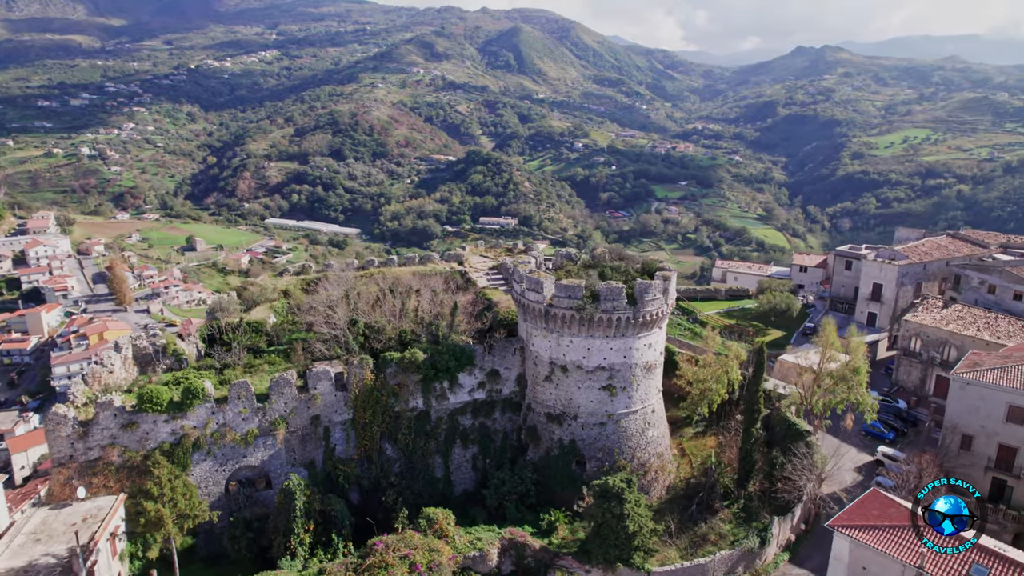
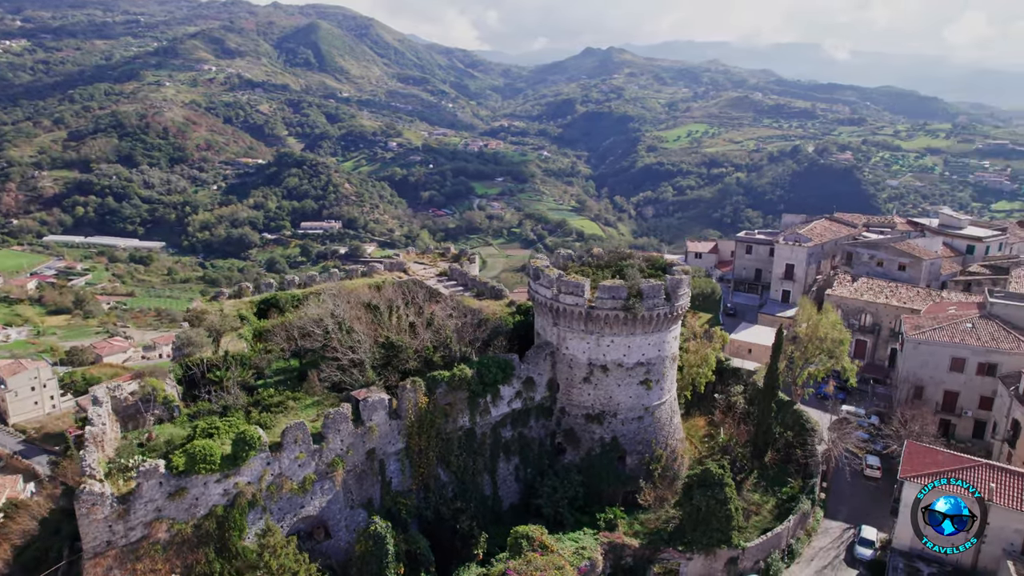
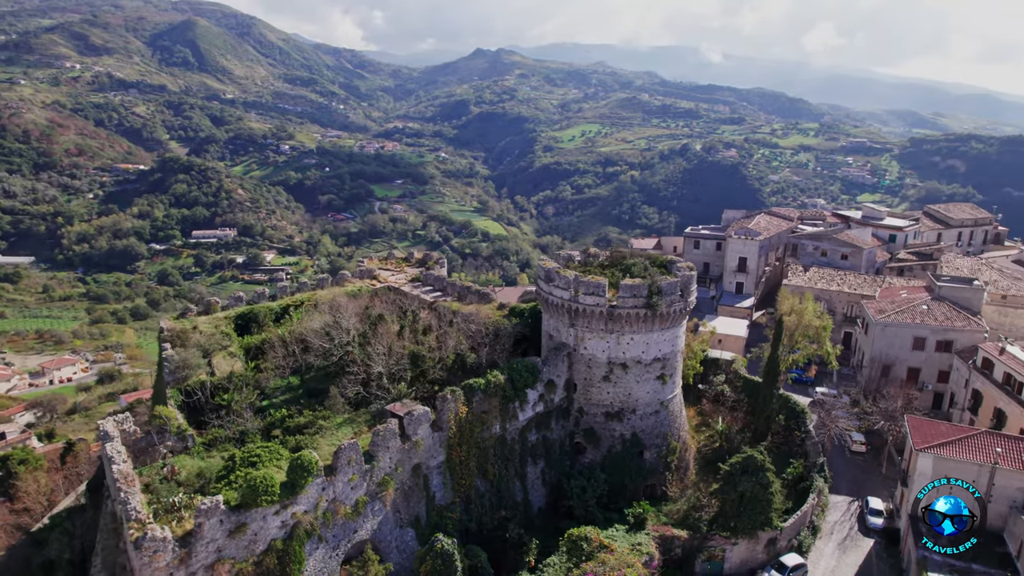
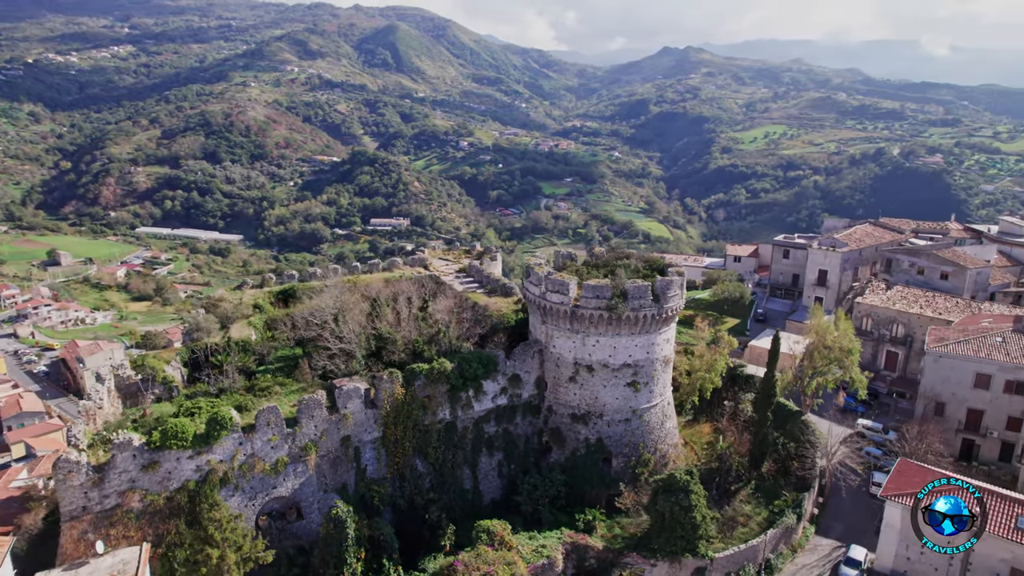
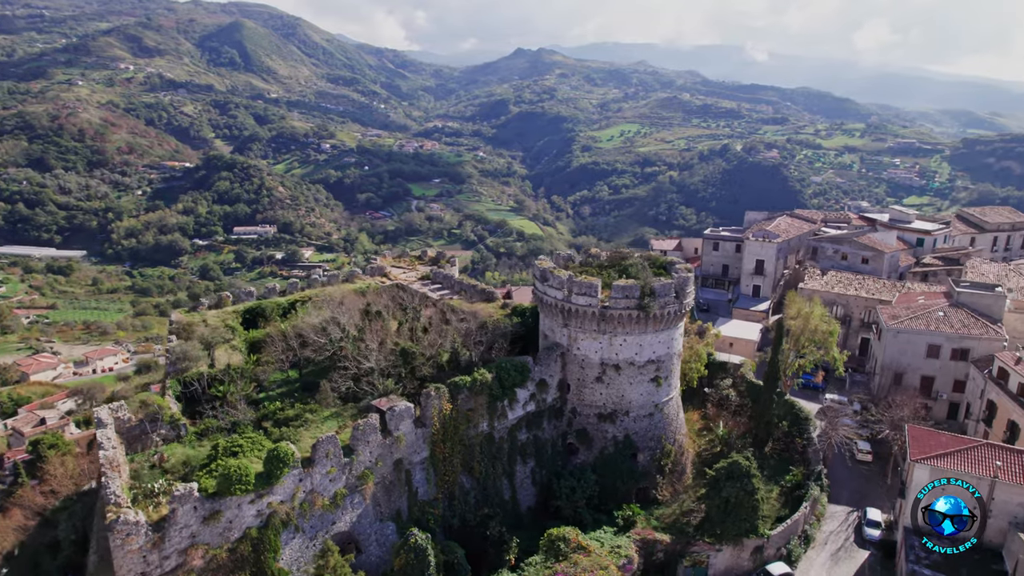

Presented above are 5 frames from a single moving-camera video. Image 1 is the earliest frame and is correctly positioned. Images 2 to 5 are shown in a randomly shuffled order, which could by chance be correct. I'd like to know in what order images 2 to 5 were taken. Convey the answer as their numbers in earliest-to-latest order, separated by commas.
4, 2, 5, 3
